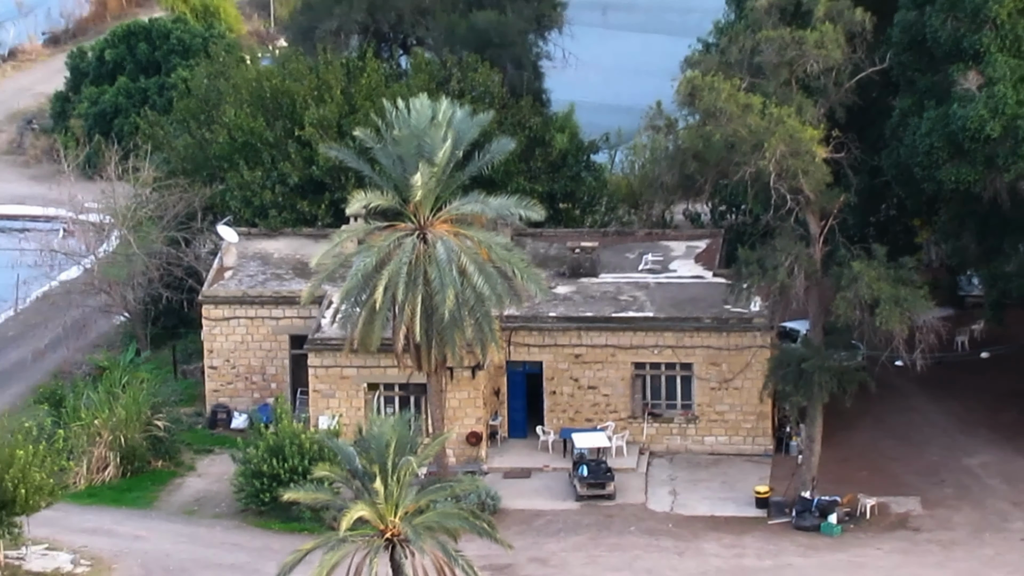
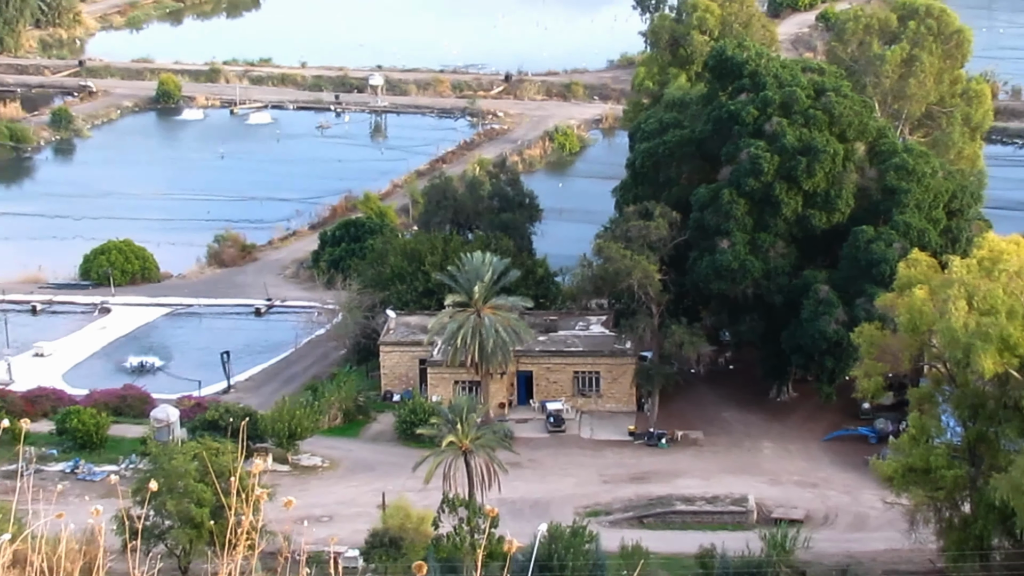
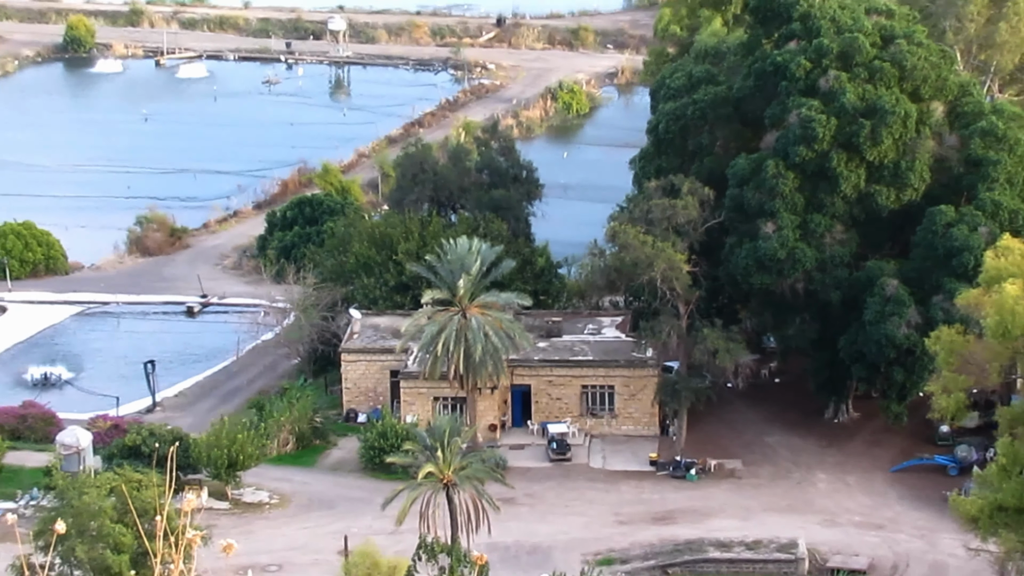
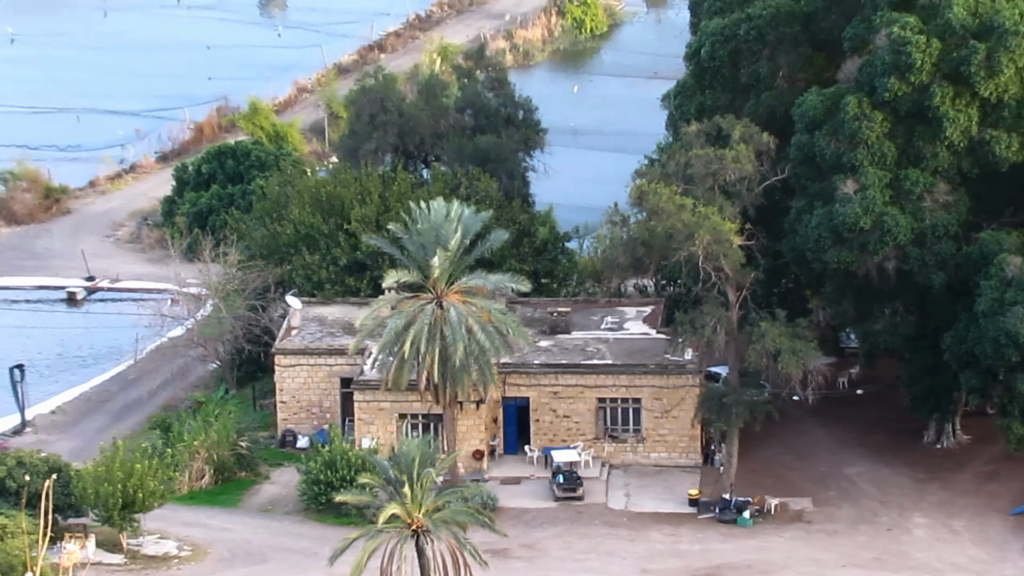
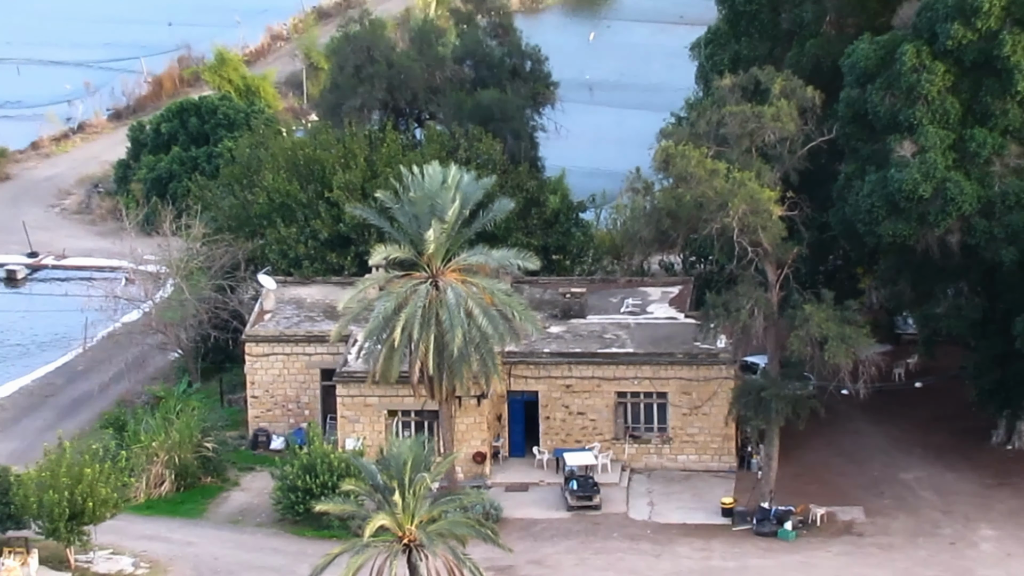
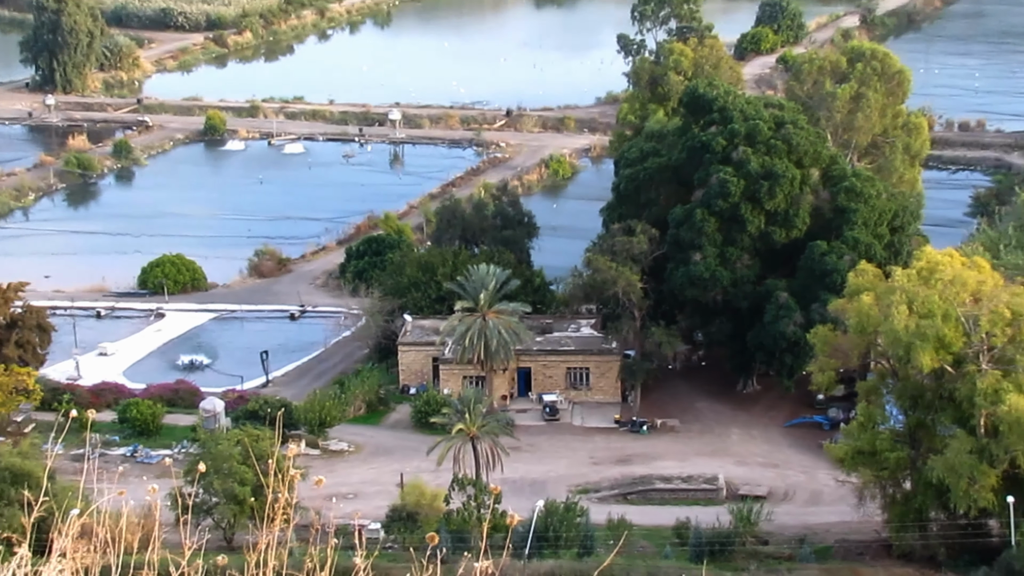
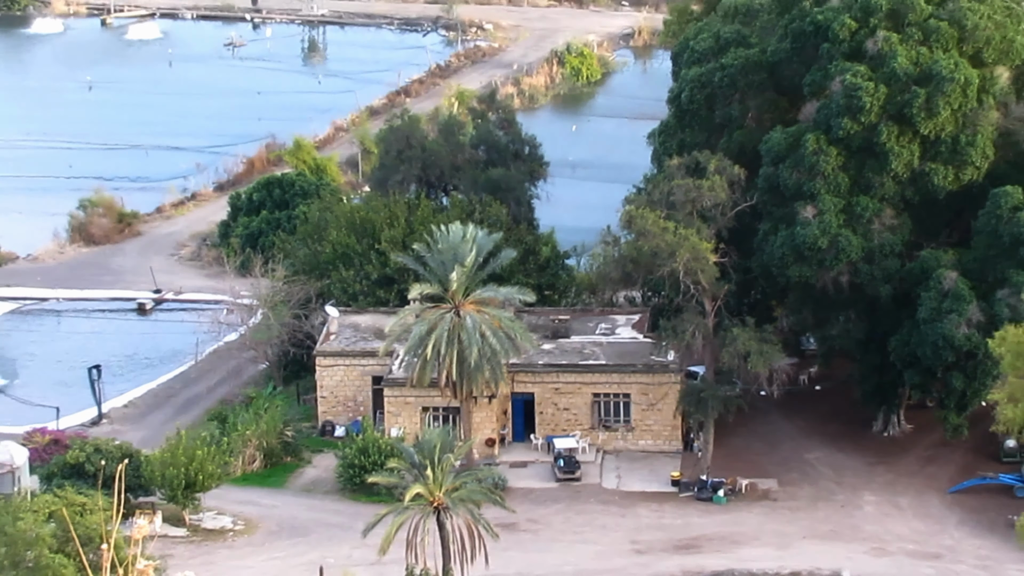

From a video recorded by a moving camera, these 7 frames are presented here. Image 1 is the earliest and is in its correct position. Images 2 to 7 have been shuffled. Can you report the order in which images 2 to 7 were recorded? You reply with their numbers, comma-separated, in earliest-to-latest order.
5, 4, 7, 3, 2, 6
